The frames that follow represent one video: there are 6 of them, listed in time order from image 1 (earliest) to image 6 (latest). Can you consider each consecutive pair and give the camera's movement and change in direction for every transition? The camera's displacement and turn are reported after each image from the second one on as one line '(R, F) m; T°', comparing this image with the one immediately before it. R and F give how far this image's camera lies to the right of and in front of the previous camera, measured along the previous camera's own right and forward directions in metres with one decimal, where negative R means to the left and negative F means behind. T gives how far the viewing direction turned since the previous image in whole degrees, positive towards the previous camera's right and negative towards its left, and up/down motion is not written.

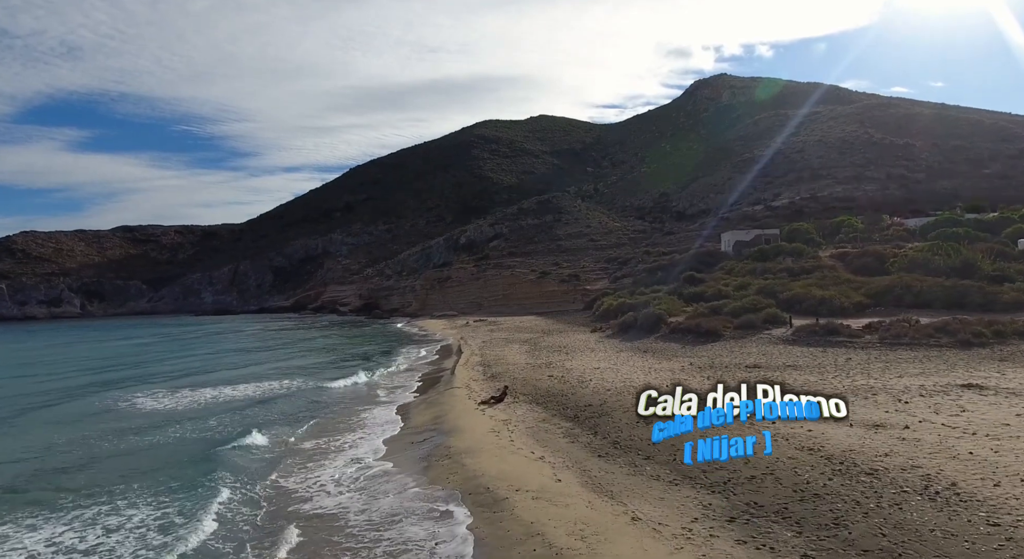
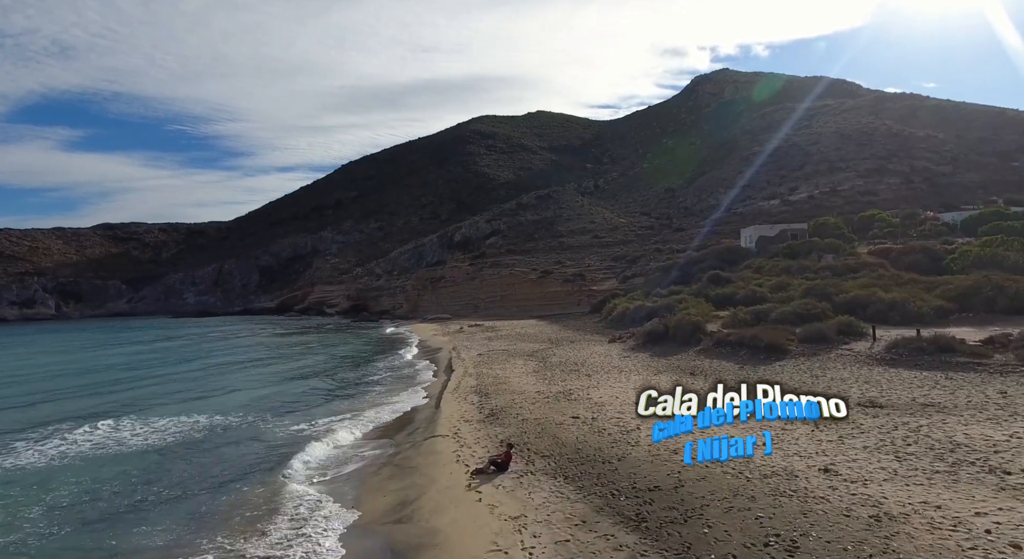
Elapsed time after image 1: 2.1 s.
(-0.2, +4.3) m; 0°
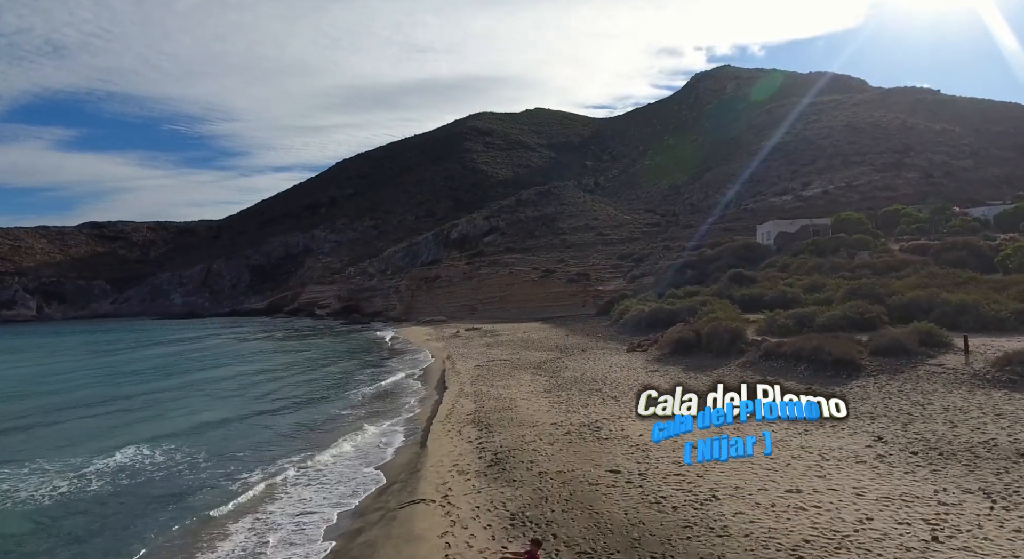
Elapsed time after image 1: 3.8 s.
(-0.2, +2.9) m; 0°
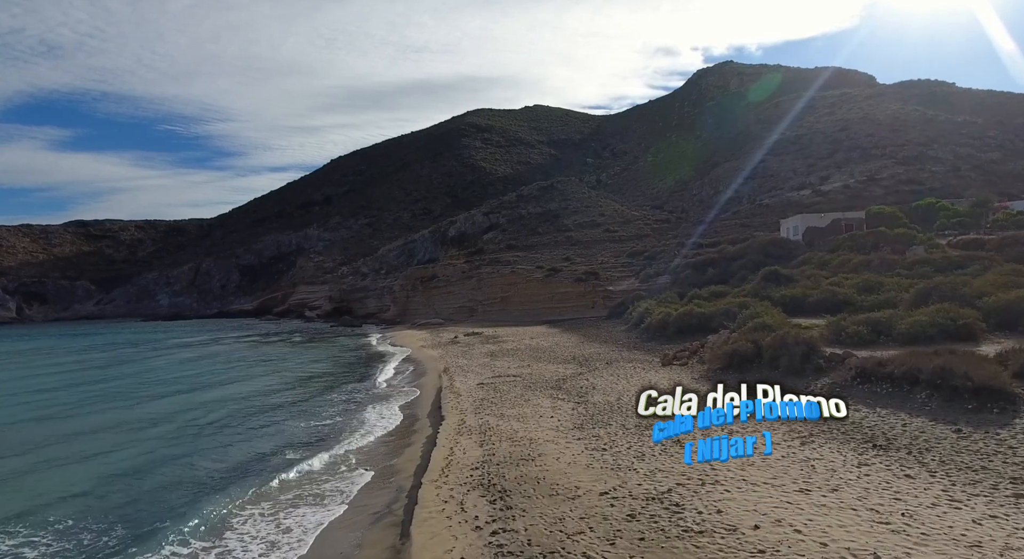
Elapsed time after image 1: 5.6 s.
(-0.3, +3.3) m; 0°
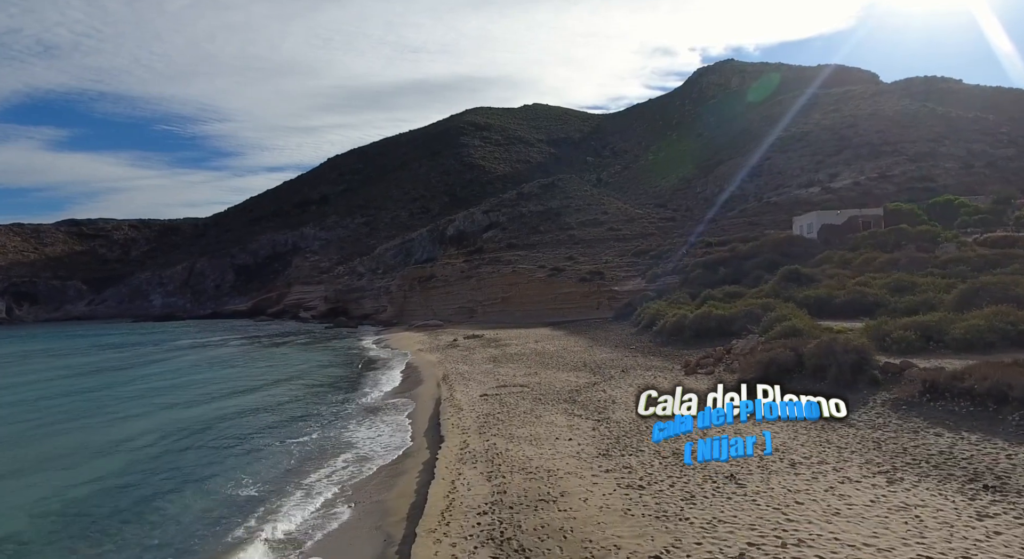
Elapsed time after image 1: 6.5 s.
(-0.2, +1.5) m; 0°
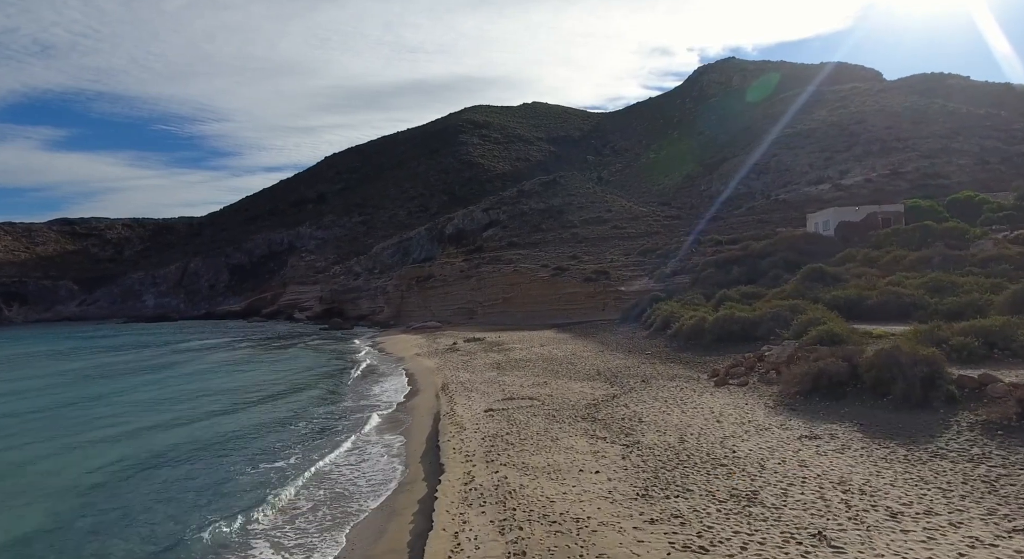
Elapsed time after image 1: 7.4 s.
(-0.2, +1.6) m; 0°
